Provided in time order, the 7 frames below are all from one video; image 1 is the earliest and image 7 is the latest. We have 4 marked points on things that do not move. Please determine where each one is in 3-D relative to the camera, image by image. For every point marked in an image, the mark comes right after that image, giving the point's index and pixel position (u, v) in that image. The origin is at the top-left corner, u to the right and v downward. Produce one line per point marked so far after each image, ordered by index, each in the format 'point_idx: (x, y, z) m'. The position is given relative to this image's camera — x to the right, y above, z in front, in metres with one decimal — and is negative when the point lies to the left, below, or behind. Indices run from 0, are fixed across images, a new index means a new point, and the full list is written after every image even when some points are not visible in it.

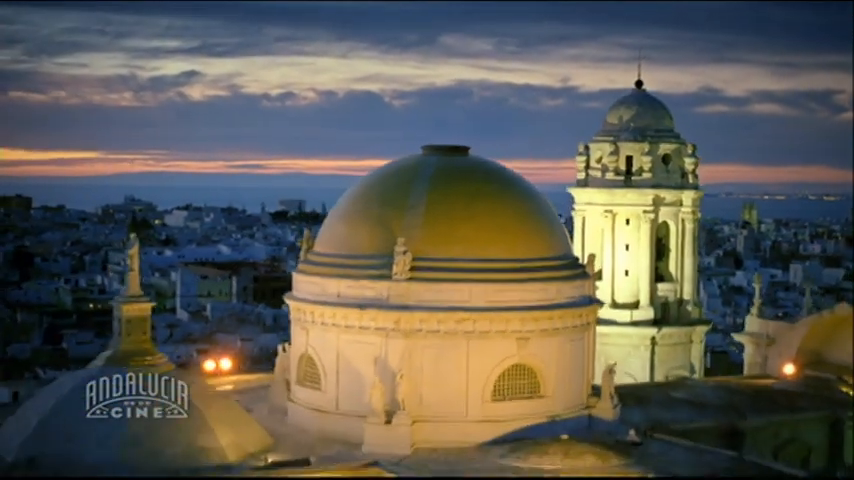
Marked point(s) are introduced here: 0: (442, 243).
0: (+0.1, 0.0, +16.5) m
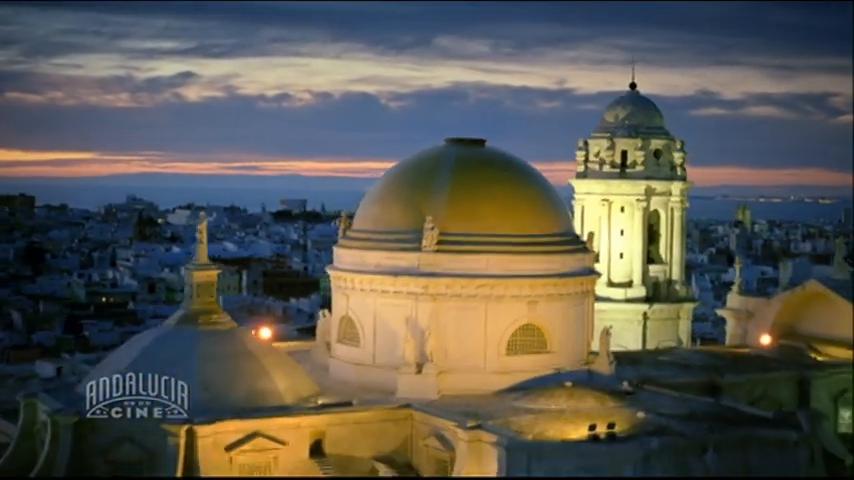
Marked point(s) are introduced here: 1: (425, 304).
0: (+0.3, +0.2, +19.3) m
1: (0.0, -0.5, +19.0) m
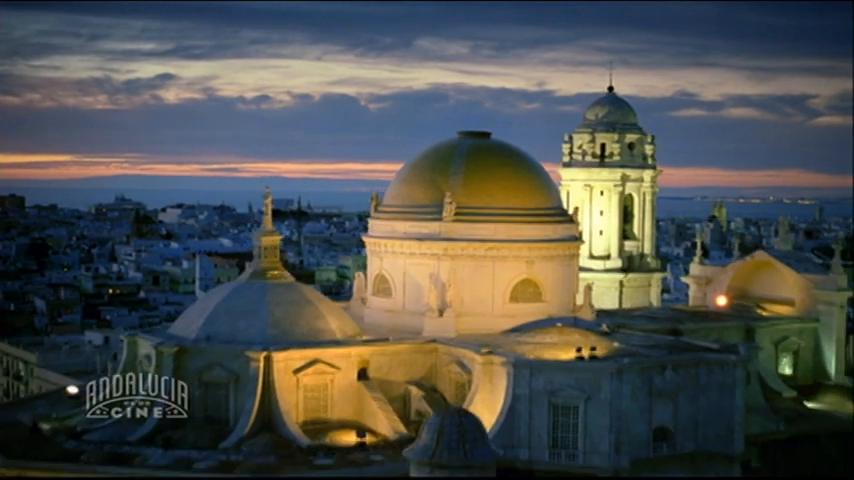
0: (+0.5, +0.5, +24.2) m
1: (+0.2, -0.2, +23.8) m
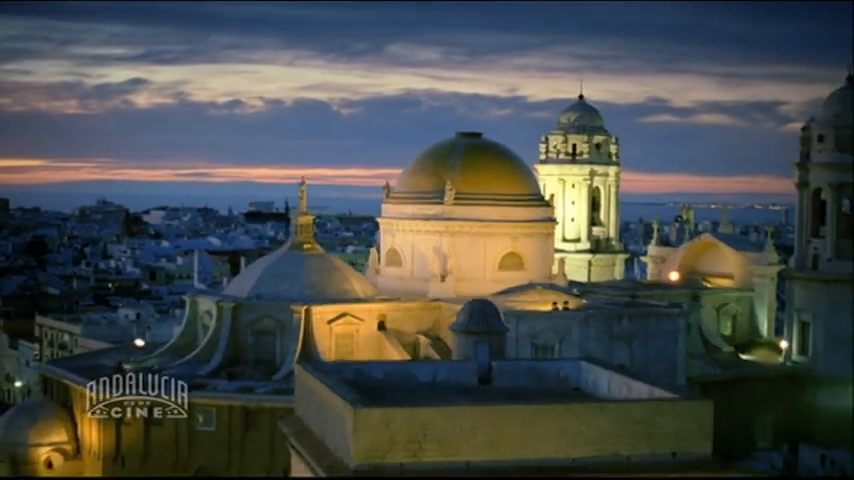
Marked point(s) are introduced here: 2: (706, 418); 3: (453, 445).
0: (+0.6, +0.7, +29.8) m
1: (+0.2, 0.0, +29.4) m
2: (+1.5, -1.0, +12.4) m
3: (+0.1, -1.0, +11.6) m
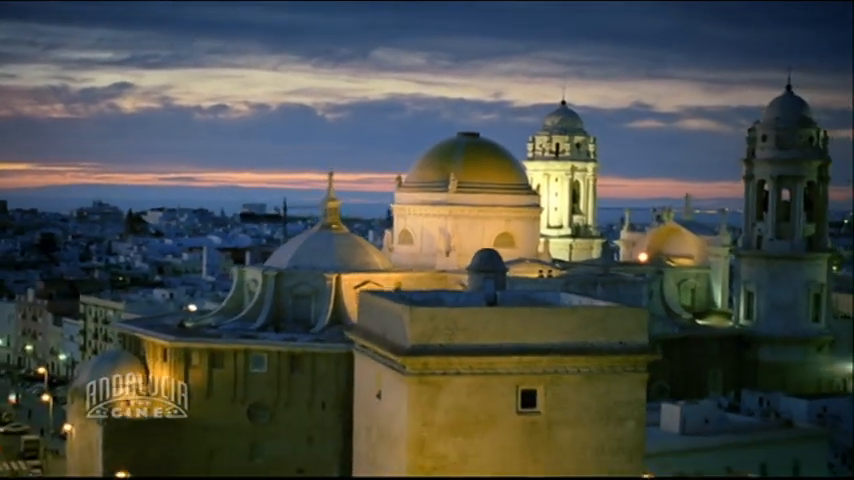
0: (+0.7, +1.0, +35.7) m
1: (+0.3, +0.3, +35.3) m
2: (+1.7, -0.6, +18.2) m
3: (+0.4, -0.7, +17.5) m
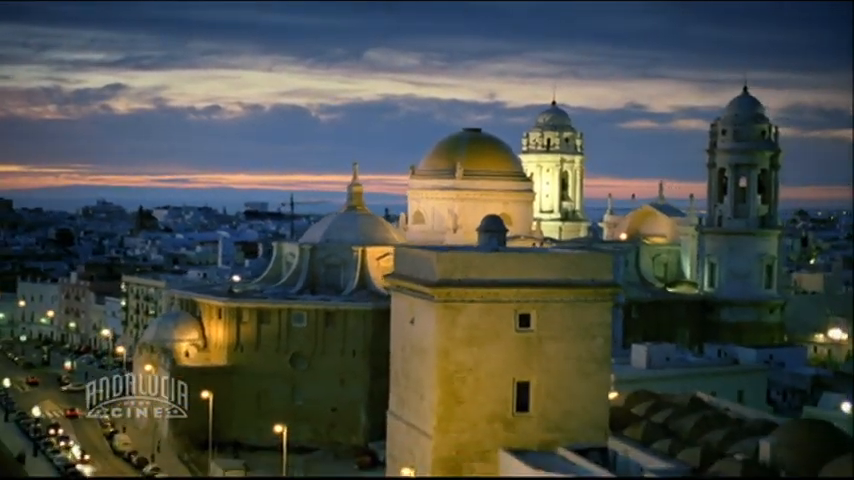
0: (+0.9, +1.4, +41.8) m
1: (+0.5, +0.7, +41.5) m
2: (+2.0, -0.3, +24.4) m
3: (+0.6, -0.3, +23.7) m
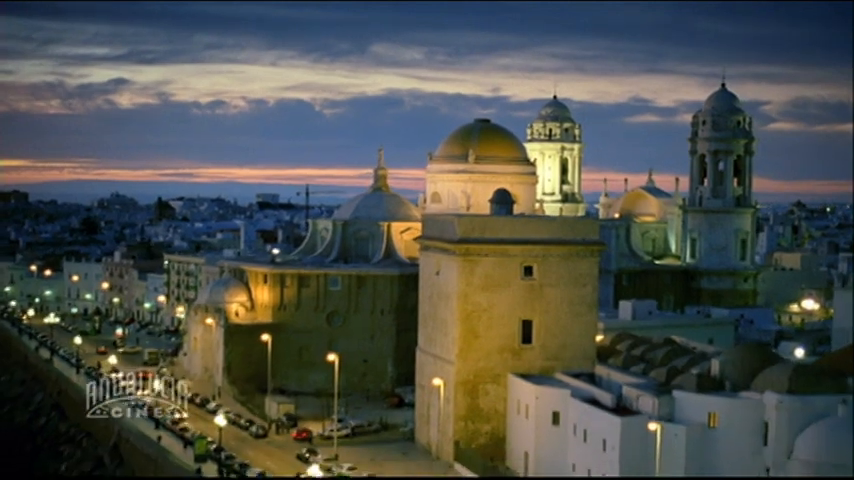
0: (+1.2, +1.9, +47.8) m
1: (+0.9, +1.2, +47.4) m
2: (+2.3, +0.2, +30.4) m
3: (+0.9, +0.1, +29.6) m
